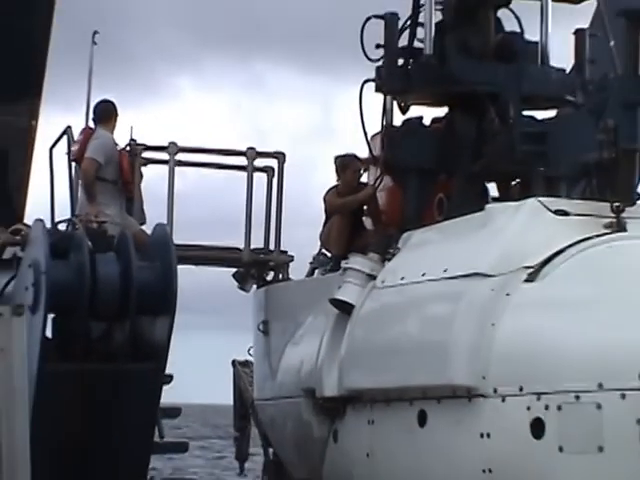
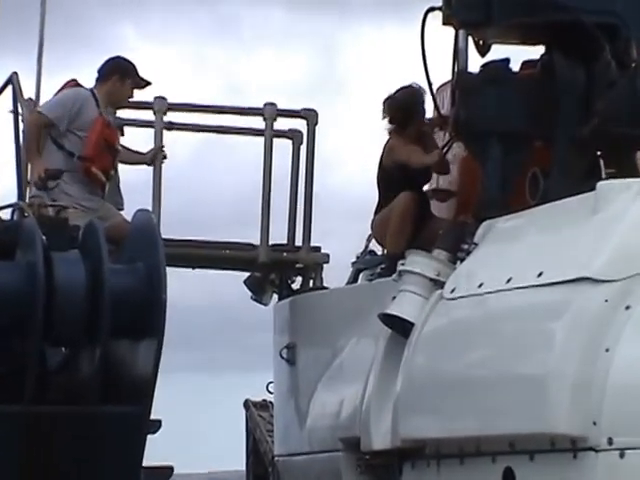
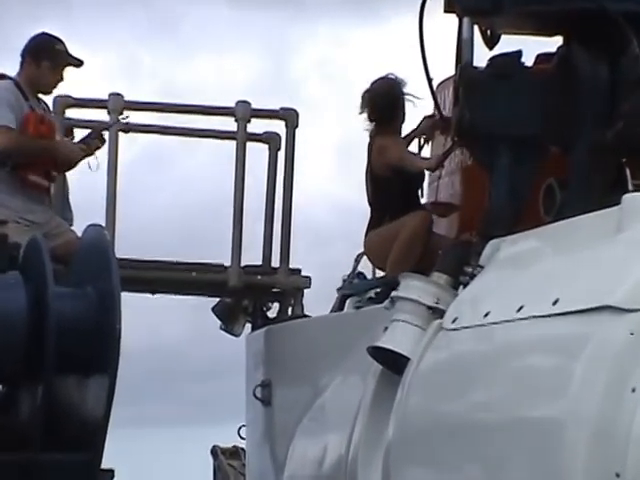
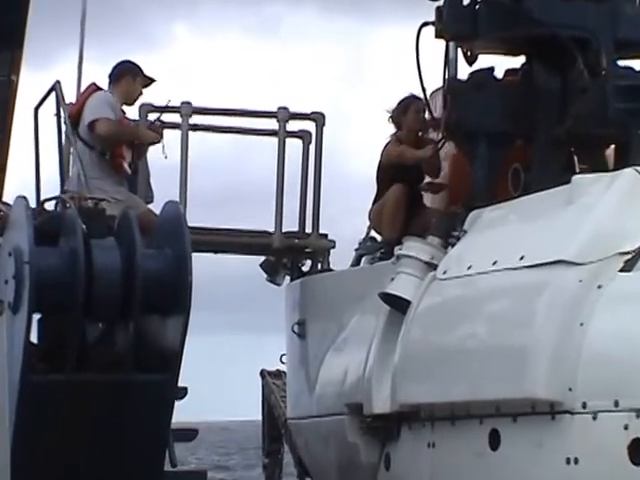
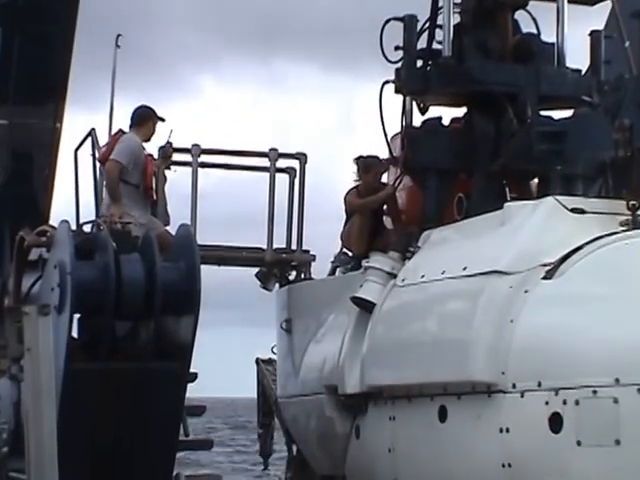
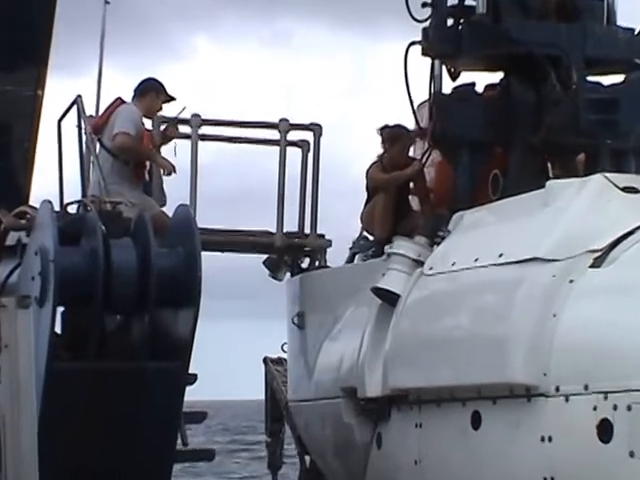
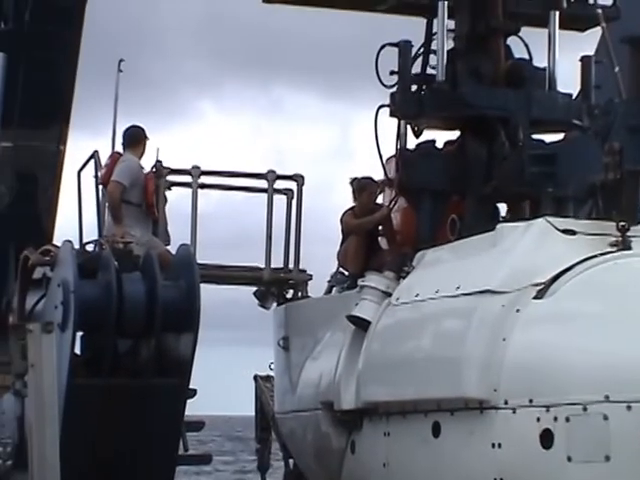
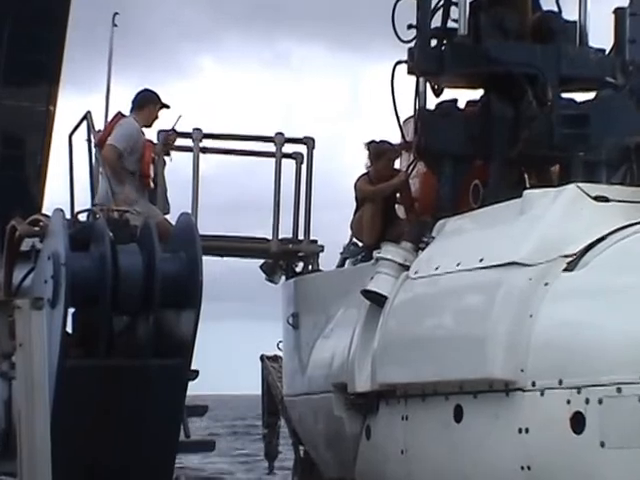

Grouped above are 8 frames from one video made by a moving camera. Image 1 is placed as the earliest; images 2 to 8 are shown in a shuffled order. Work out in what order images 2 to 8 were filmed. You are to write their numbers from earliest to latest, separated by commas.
7, 5, 8, 6, 4, 2, 3
